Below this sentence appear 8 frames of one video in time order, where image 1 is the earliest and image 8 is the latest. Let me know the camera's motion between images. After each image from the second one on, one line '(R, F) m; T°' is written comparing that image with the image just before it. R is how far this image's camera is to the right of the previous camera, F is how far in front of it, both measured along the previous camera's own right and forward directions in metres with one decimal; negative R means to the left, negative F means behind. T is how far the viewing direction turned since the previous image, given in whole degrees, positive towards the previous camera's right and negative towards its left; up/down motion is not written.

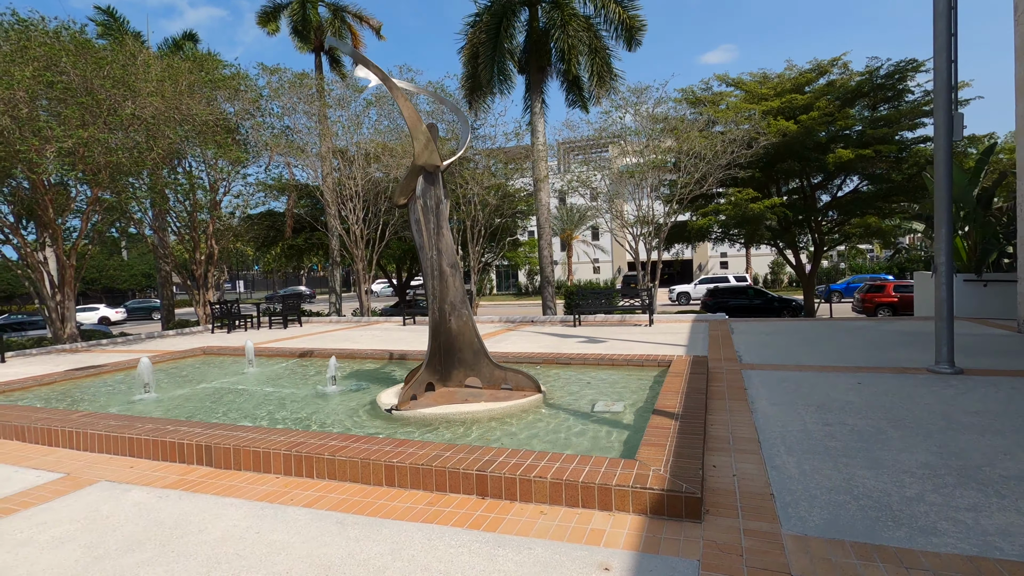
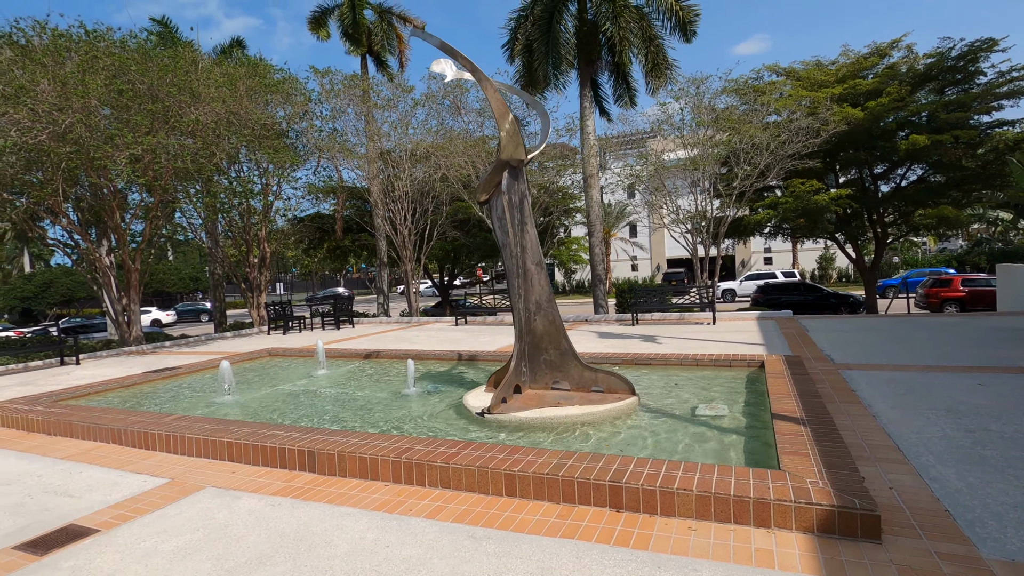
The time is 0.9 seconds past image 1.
(-0.7, +0.2) m; -3°
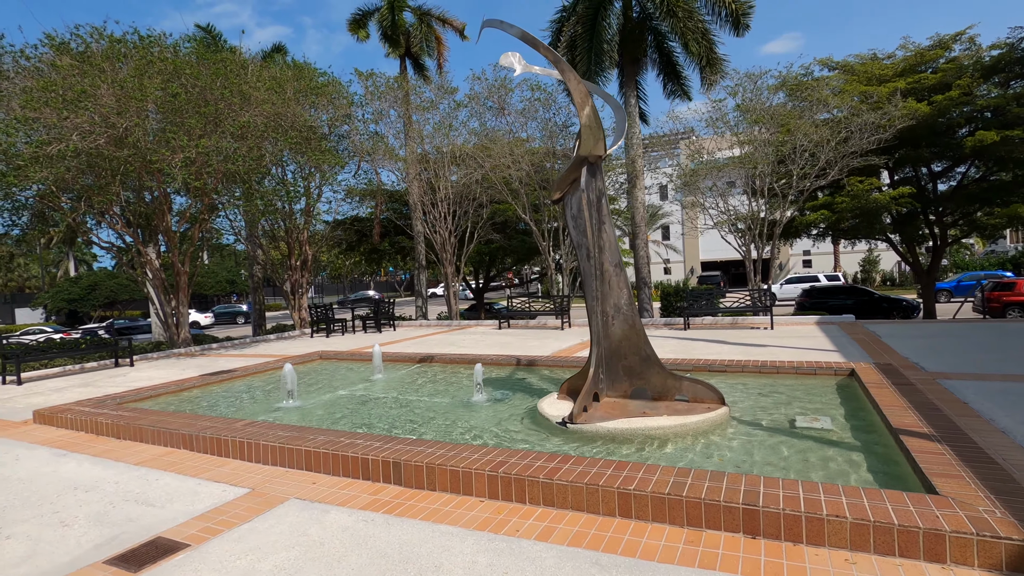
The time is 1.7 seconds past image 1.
(-0.6, +0.3) m; -3°
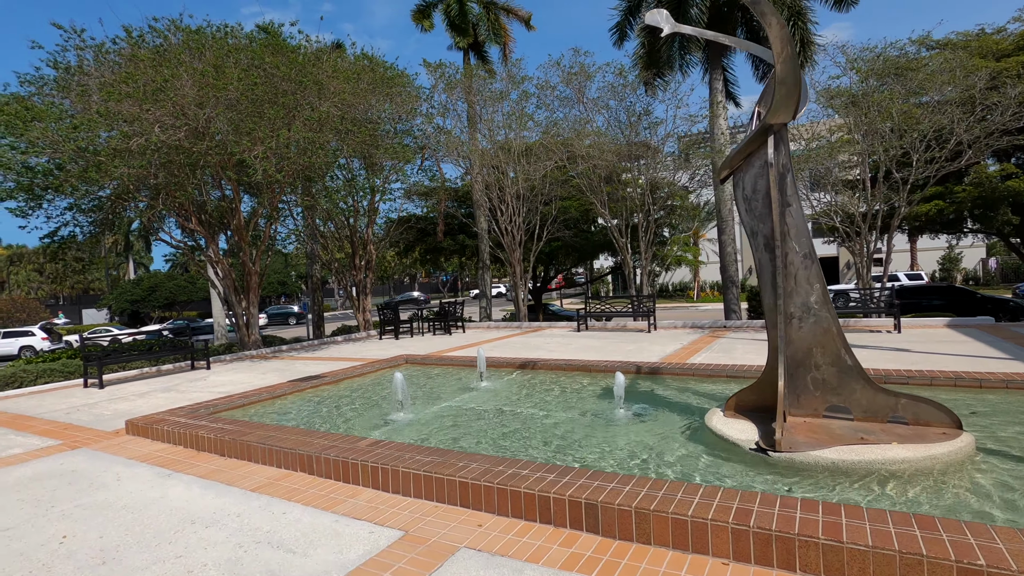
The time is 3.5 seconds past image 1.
(-1.3, +0.9) m; -4°
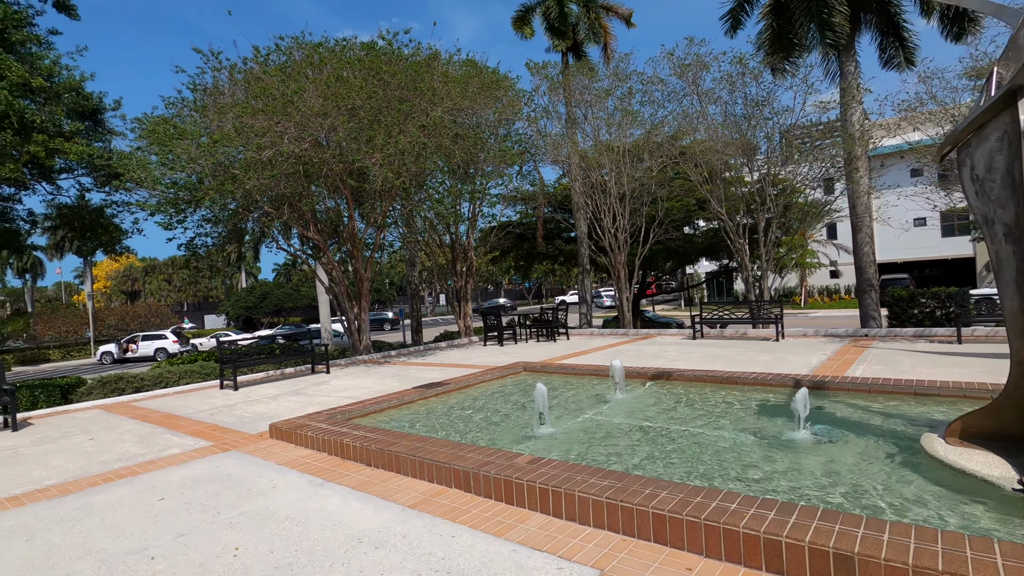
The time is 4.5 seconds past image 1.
(-0.8, +0.5) m; -9°
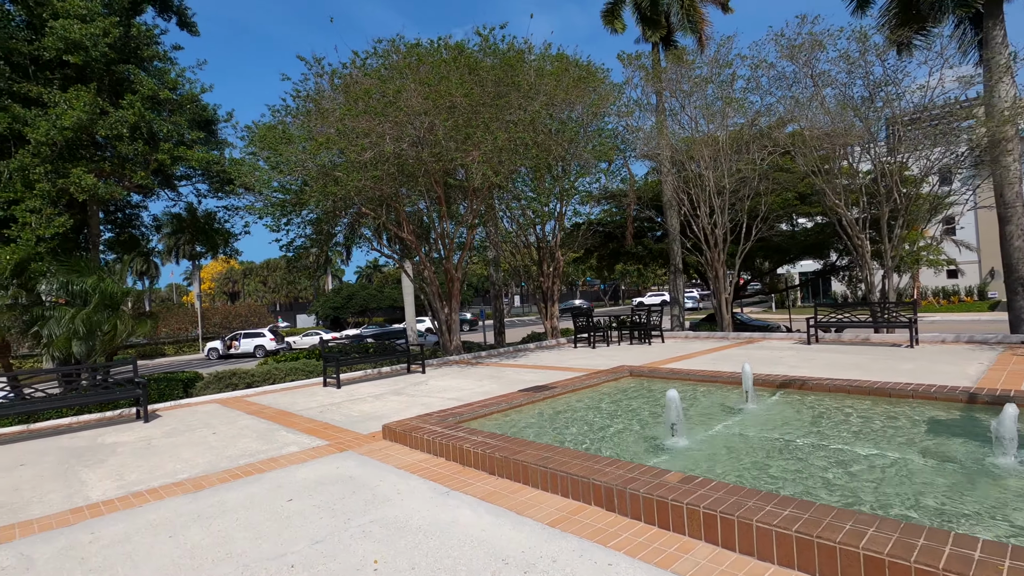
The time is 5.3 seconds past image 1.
(-0.6, +0.4) m; -8°
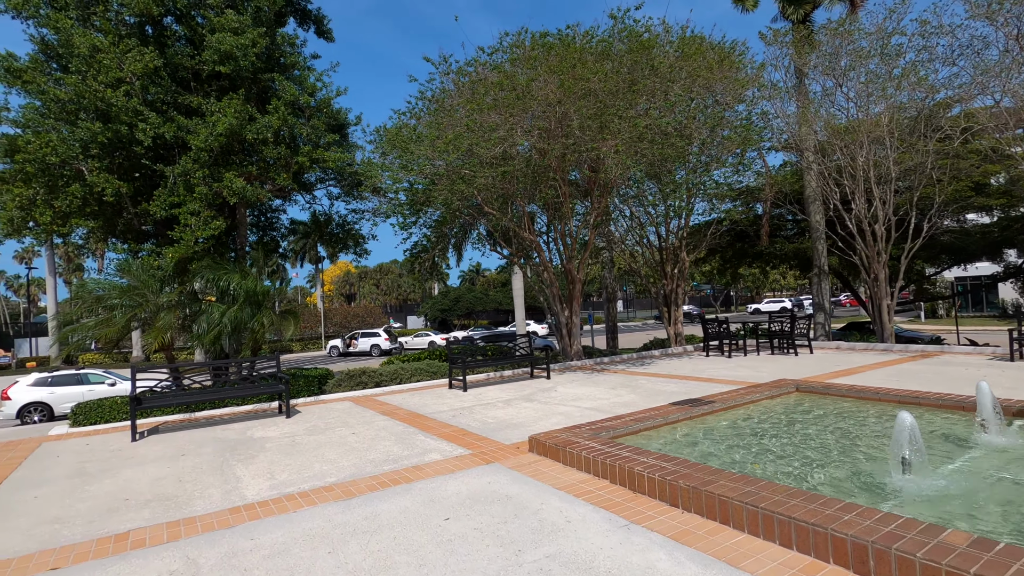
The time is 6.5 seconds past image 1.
(-0.7, +0.7) m; -10°
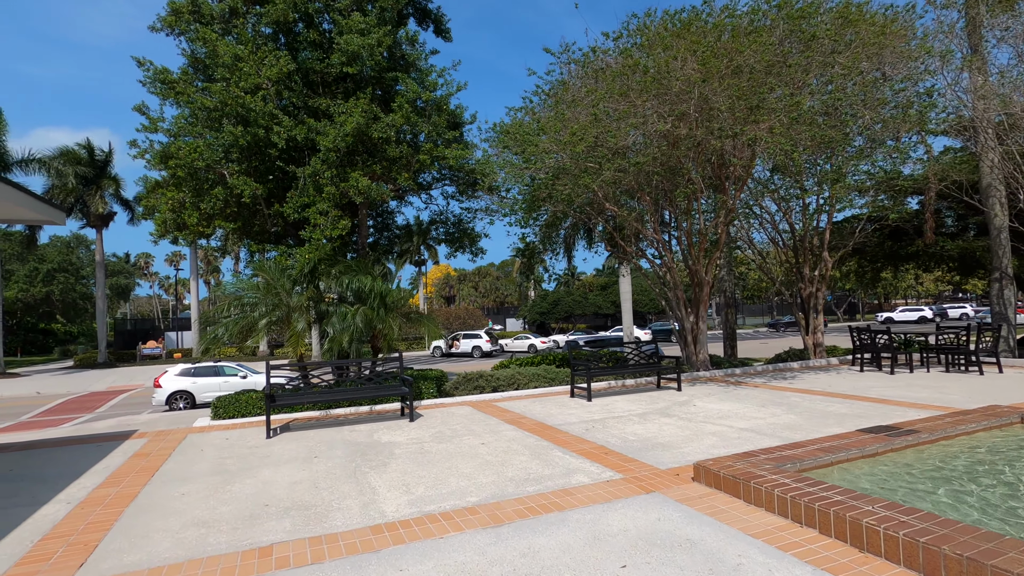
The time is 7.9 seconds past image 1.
(-0.7, +0.7) m; -10°
